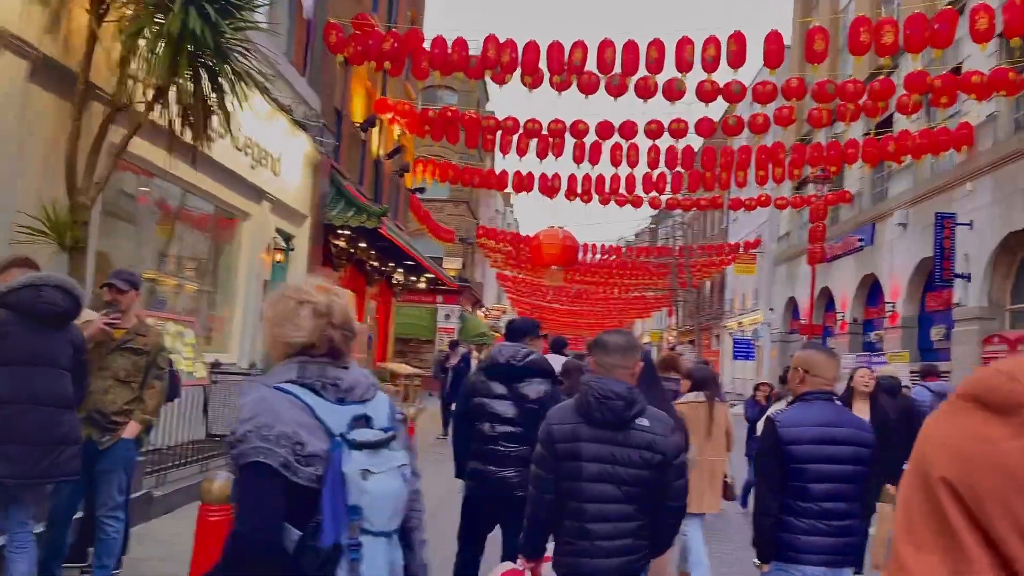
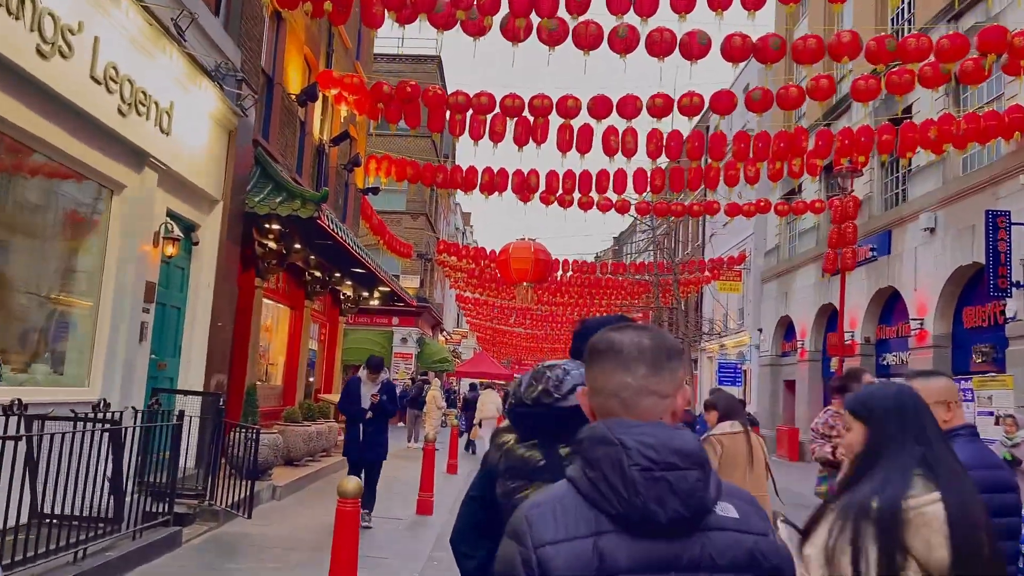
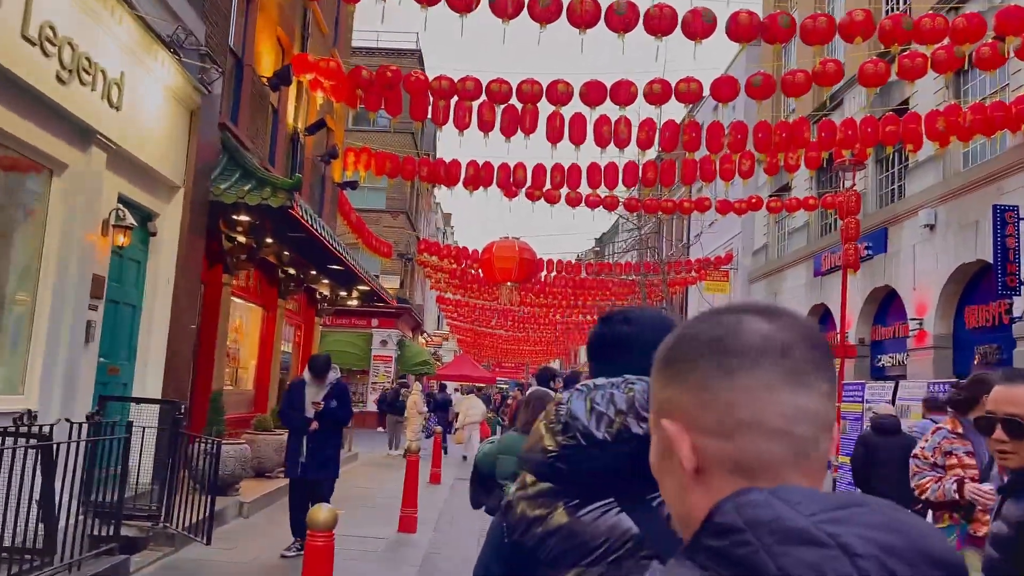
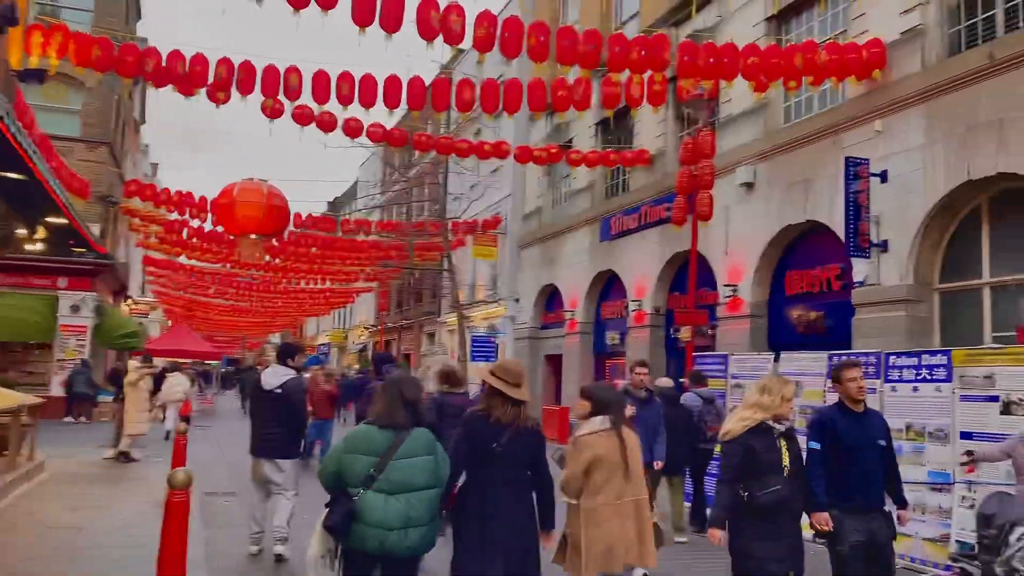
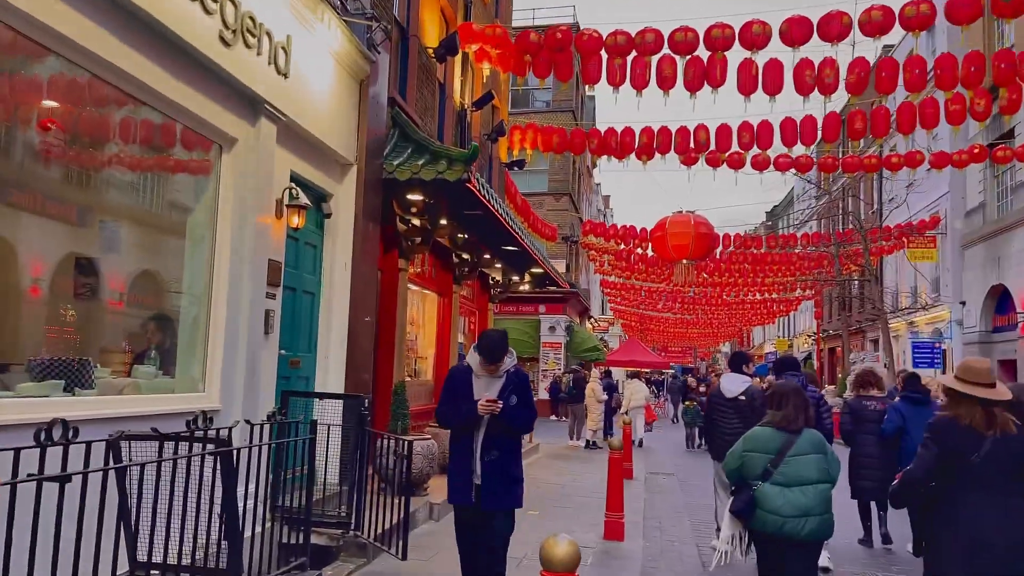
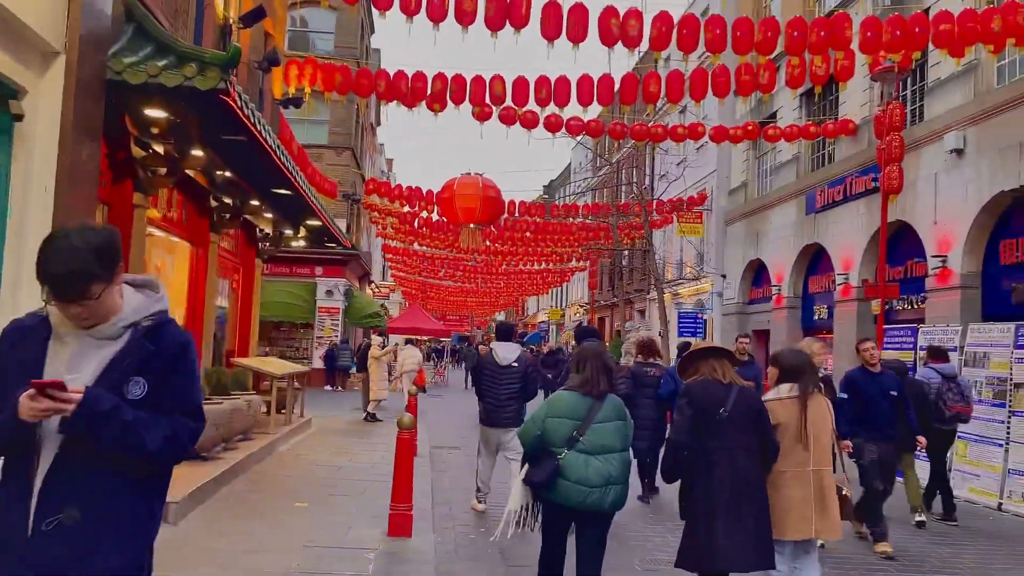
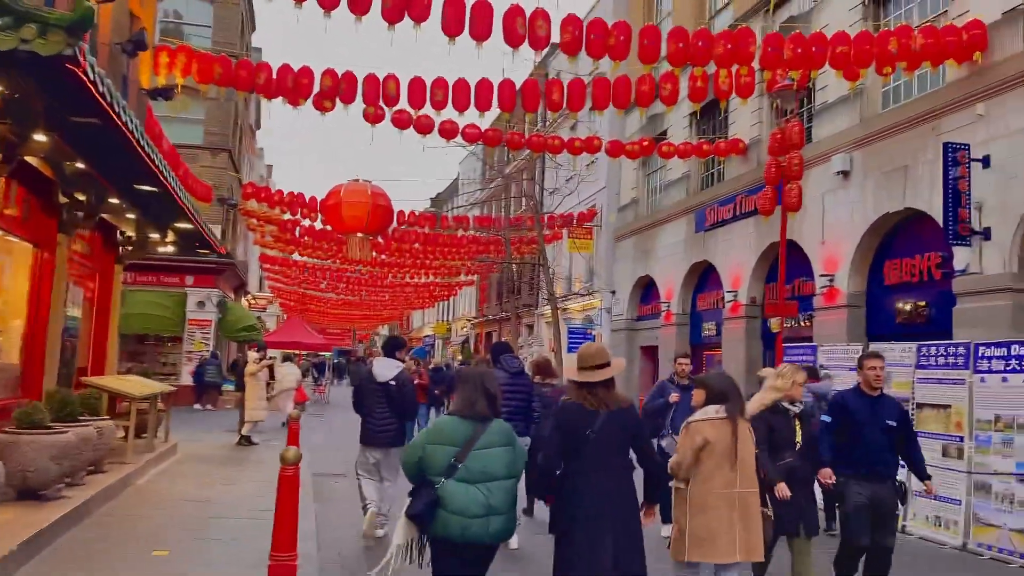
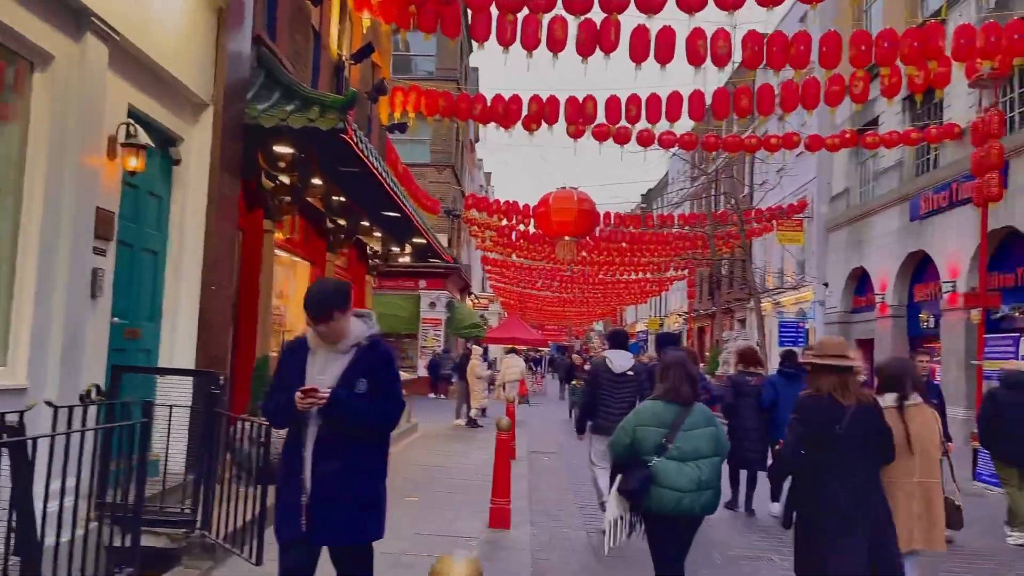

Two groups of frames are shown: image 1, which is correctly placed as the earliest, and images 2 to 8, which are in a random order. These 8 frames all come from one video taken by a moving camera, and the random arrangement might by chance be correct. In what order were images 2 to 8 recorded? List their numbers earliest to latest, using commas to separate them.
2, 3, 5, 8, 6, 7, 4
